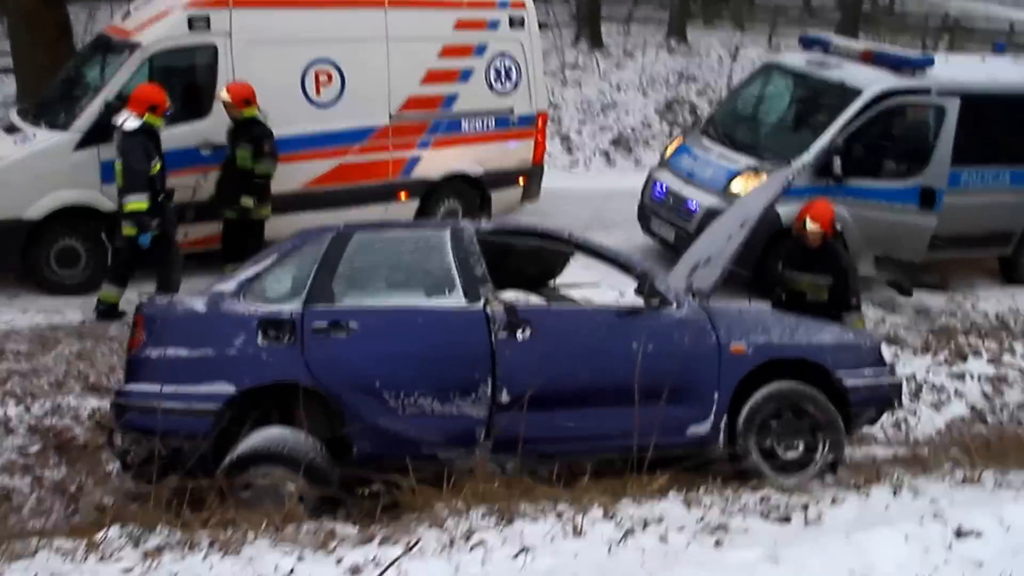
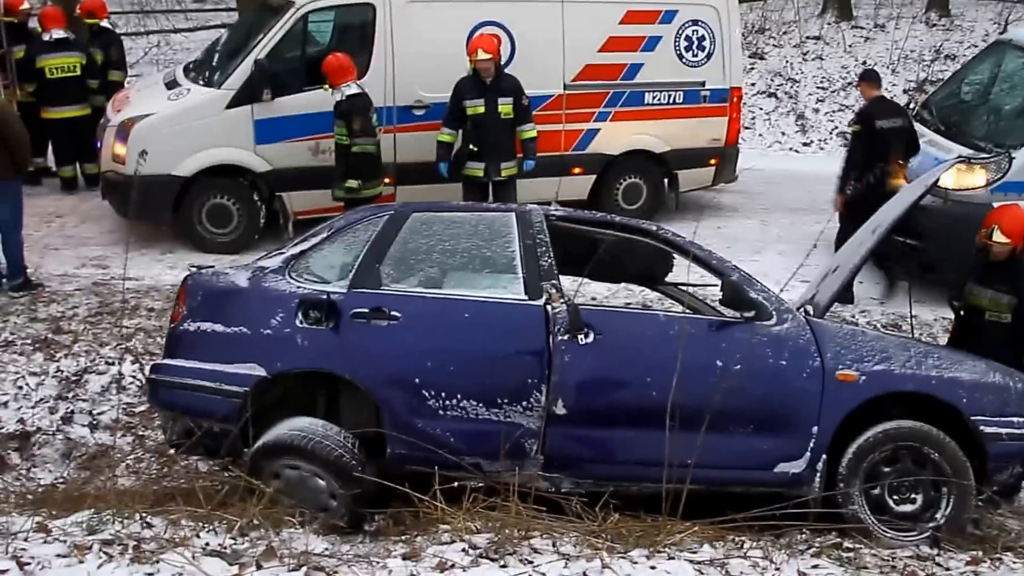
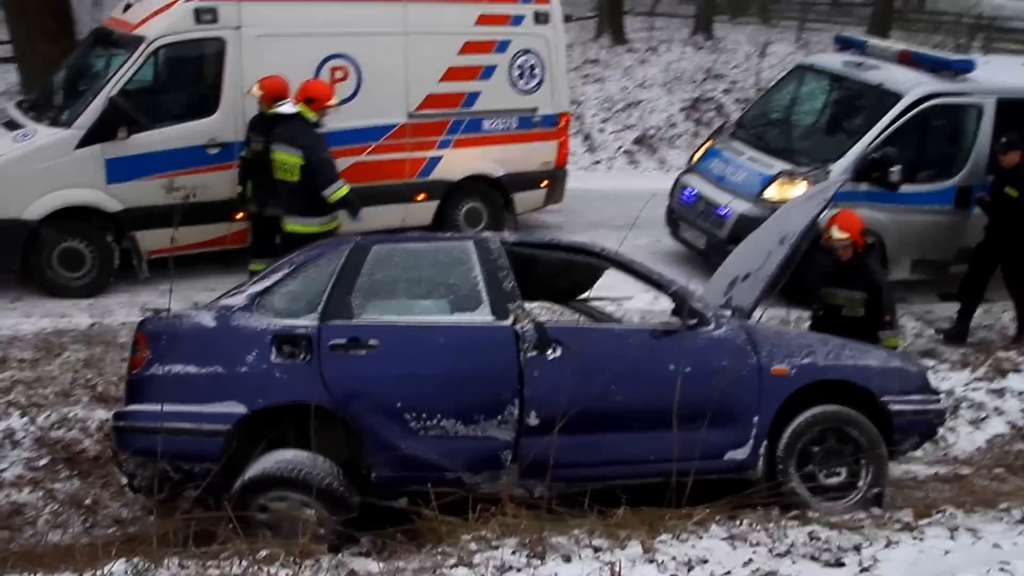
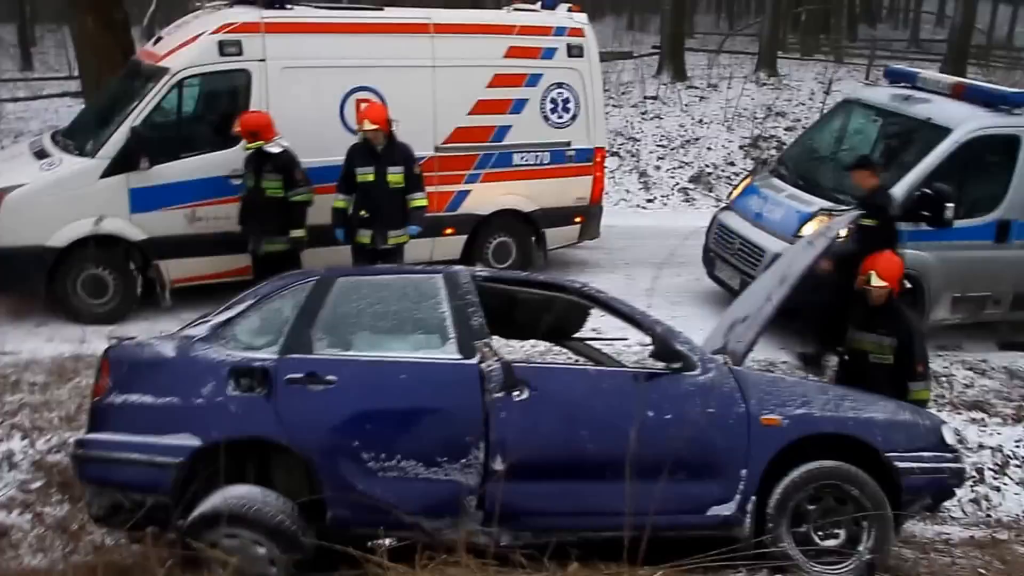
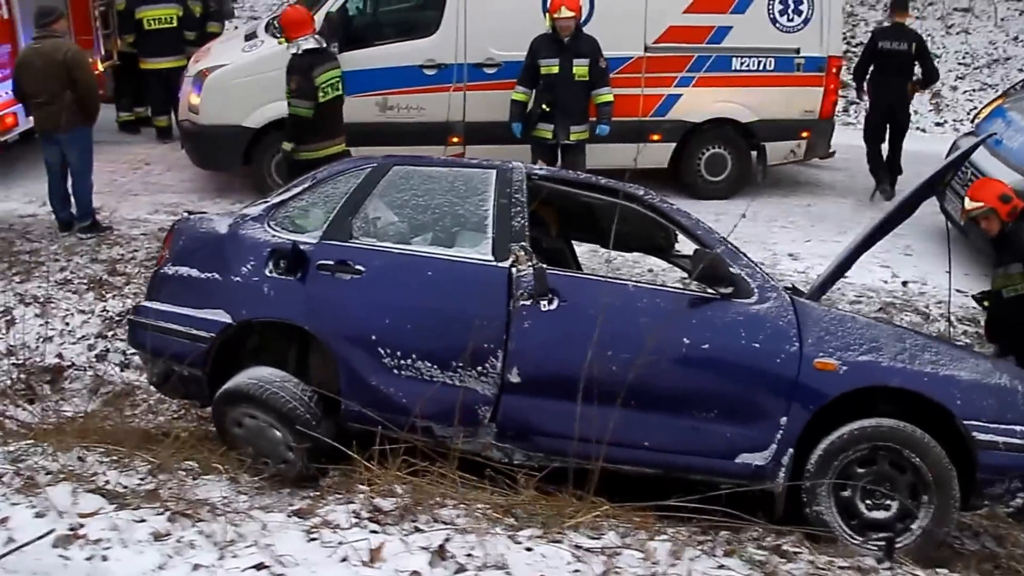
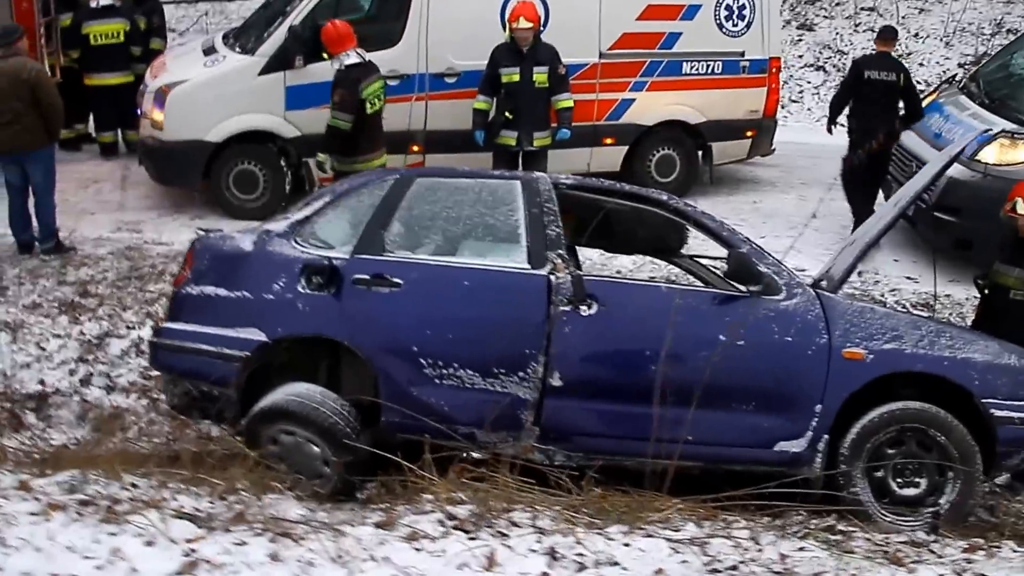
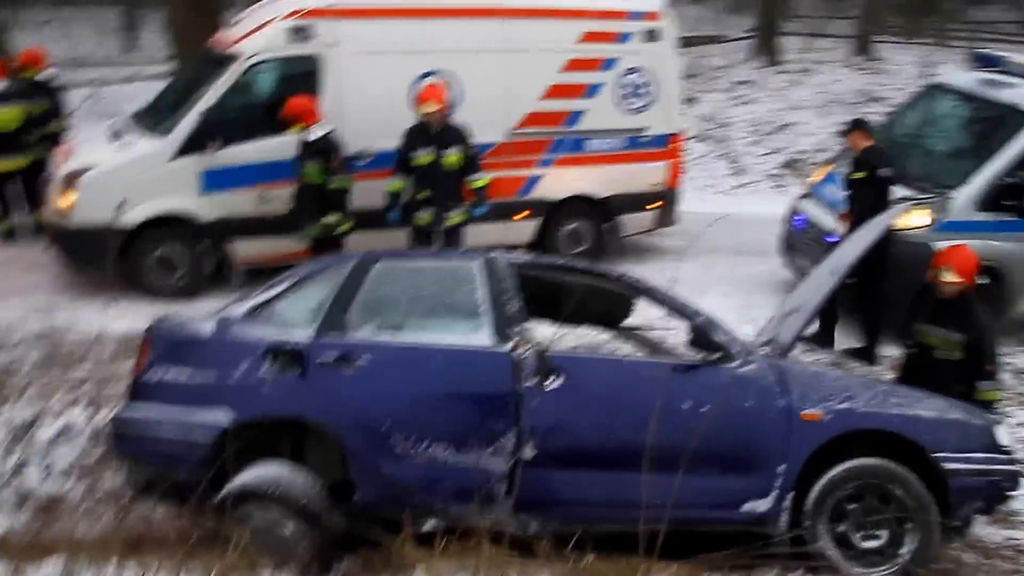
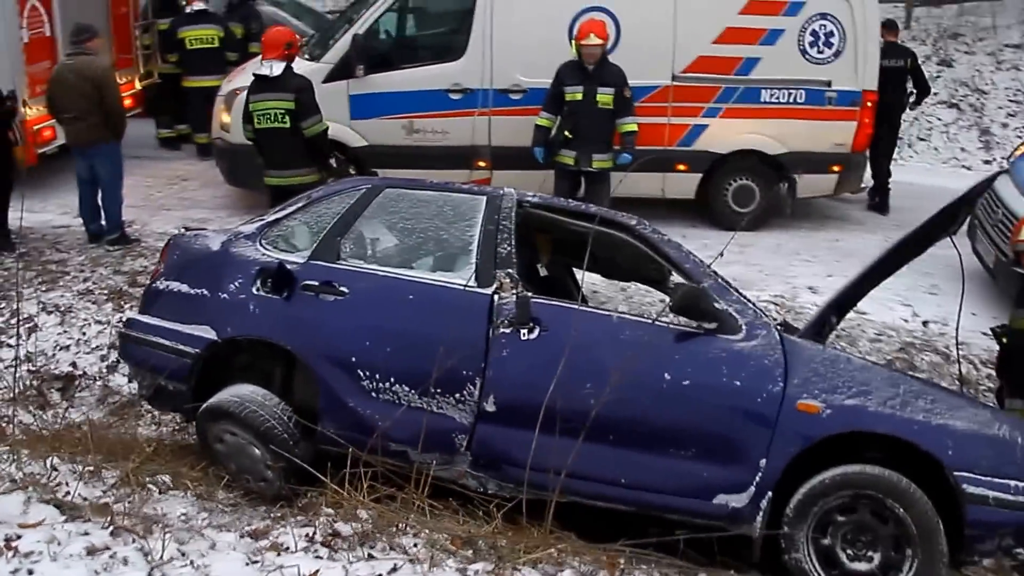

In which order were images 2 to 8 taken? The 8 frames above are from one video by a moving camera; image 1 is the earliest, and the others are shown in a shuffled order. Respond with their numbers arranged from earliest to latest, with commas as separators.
3, 4, 7, 2, 6, 5, 8
